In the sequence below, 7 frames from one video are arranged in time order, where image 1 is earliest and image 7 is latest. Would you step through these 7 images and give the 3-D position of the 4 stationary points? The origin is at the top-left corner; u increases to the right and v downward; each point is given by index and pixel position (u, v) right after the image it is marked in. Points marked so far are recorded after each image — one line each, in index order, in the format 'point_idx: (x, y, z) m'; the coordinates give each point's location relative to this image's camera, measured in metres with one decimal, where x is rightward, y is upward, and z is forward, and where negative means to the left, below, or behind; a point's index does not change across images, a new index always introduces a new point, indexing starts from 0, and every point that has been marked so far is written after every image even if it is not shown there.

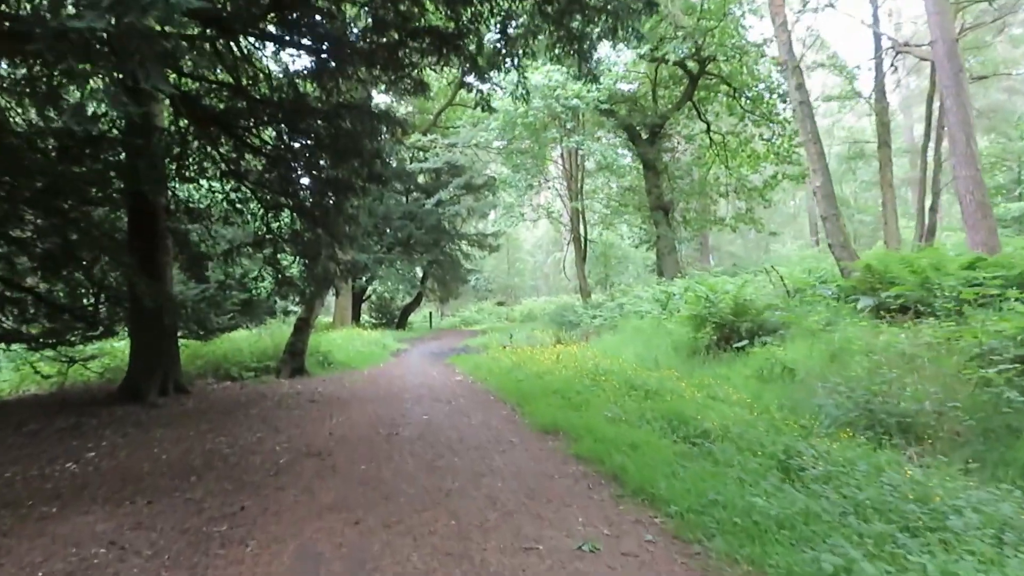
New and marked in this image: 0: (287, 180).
0: (-2.8, +1.4, +10.5) m
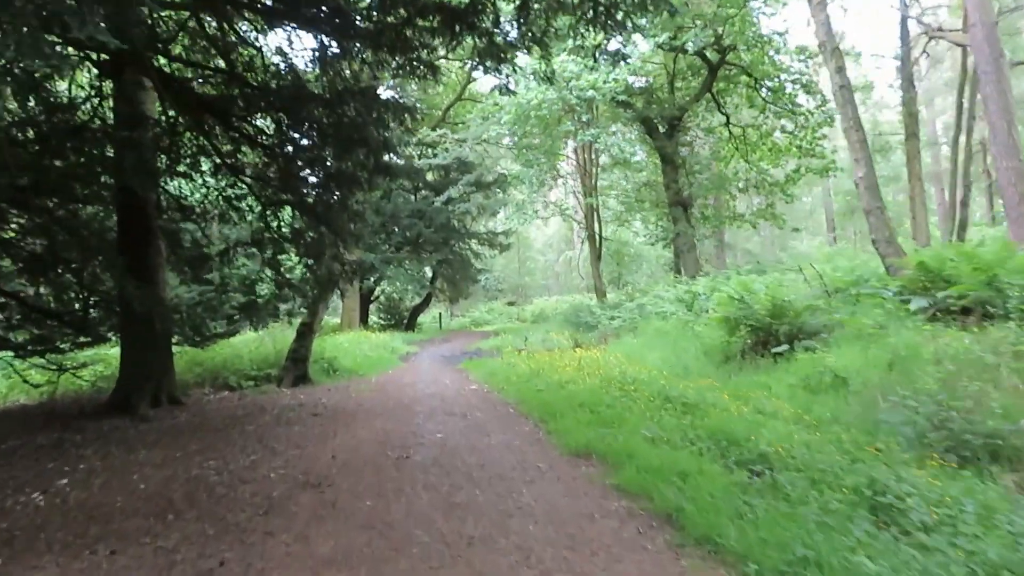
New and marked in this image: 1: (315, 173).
0: (-2.6, +1.3, +9.7) m
1: (-2.3, +1.4, +9.7) m
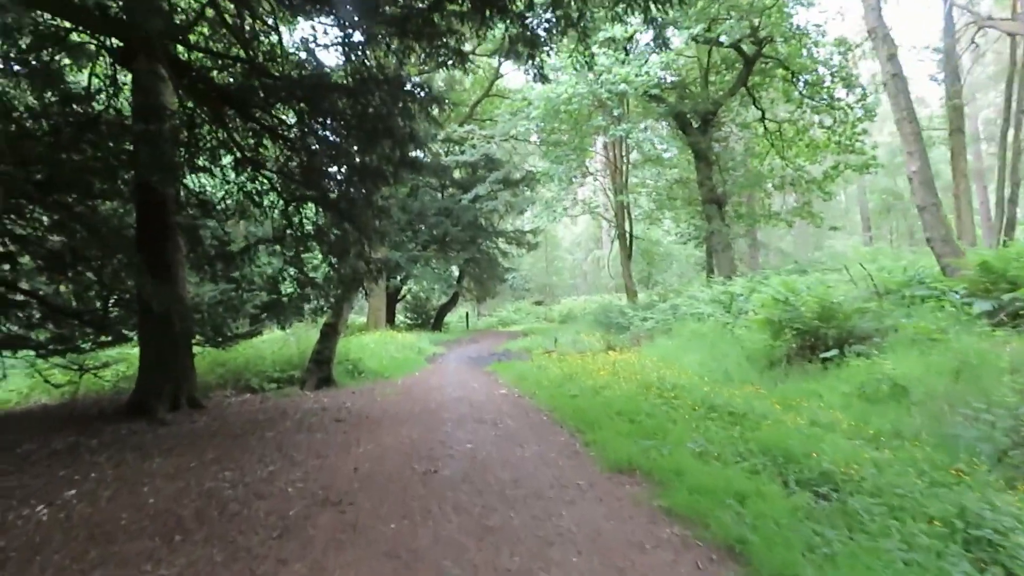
0: (-2.2, +1.3, +9.3) m
1: (-2.0, +1.4, +9.3) m
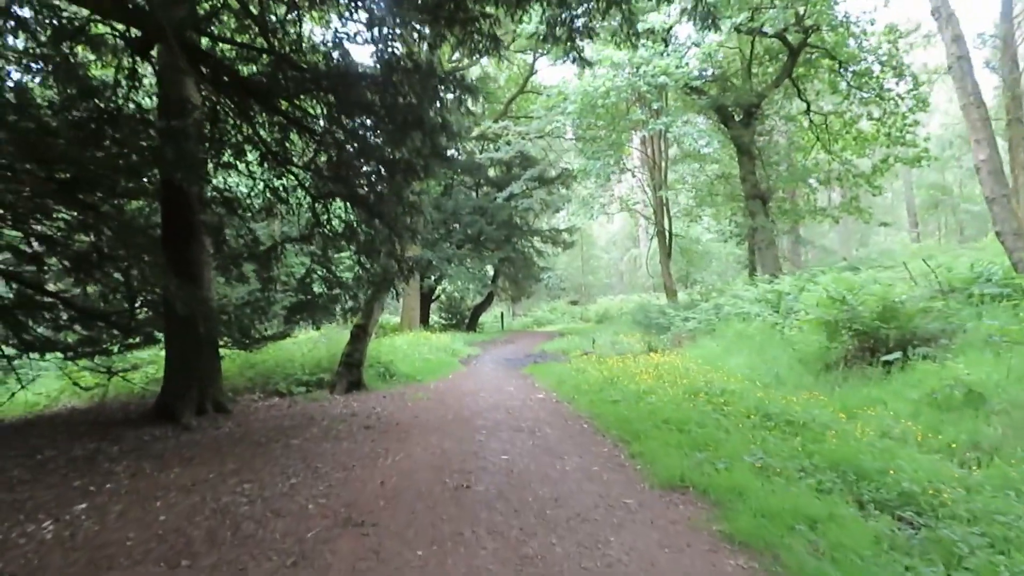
0: (-1.8, +1.3, +8.9) m
1: (-1.6, +1.4, +8.9) m
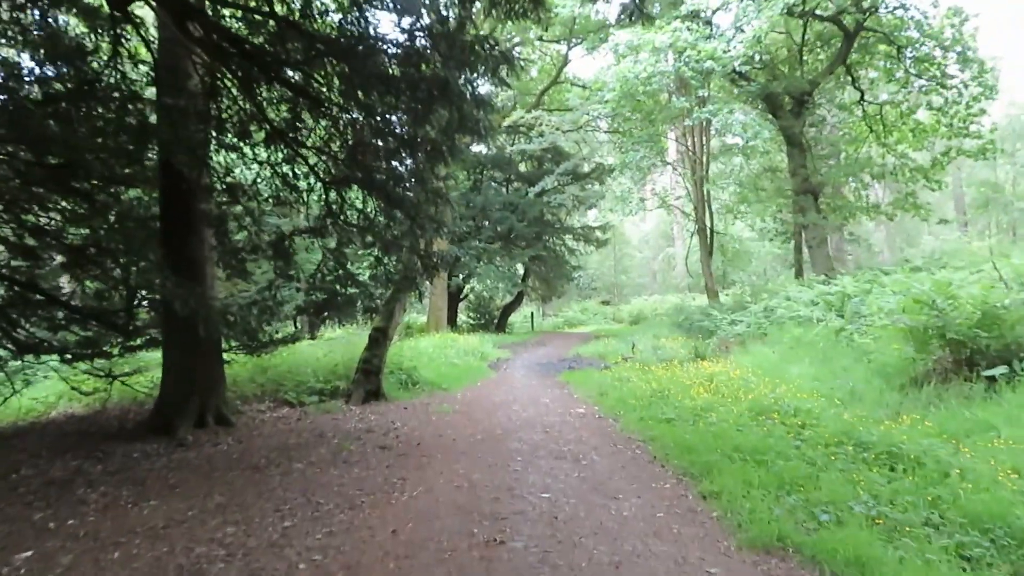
0: (-1.5, +1.4, +7.8) m
1: (-1.2, +1.4, +7.8) m
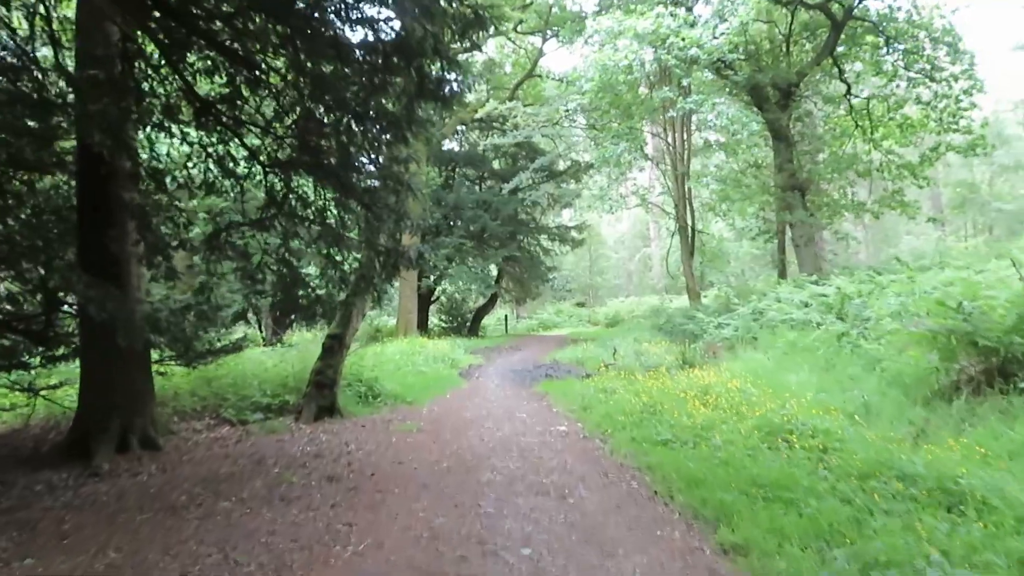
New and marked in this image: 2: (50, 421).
0: (-1.7, +1.3, +6.7) m
1: (-1.4, +1.4, +6.7) m
2: (-5.4, -1.6, +9.5) m
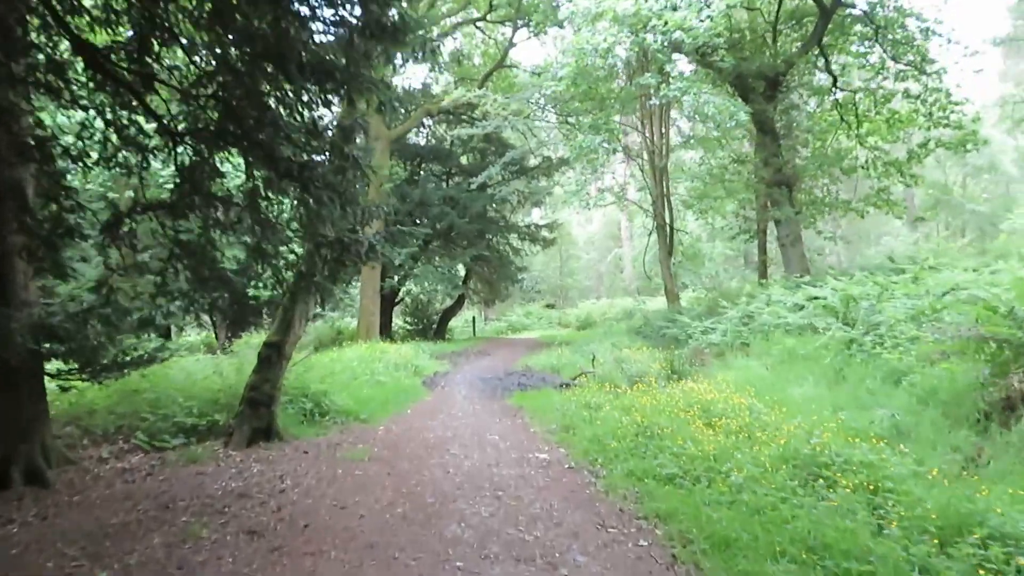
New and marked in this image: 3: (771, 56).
0: (-1.9, +1.3, +5.4) m
1: (-1.6, +1.4, +5.4) m
2: (-5.7, -1.5, +8.0) m
3: (+5.4, +4.8, +16.8) m
